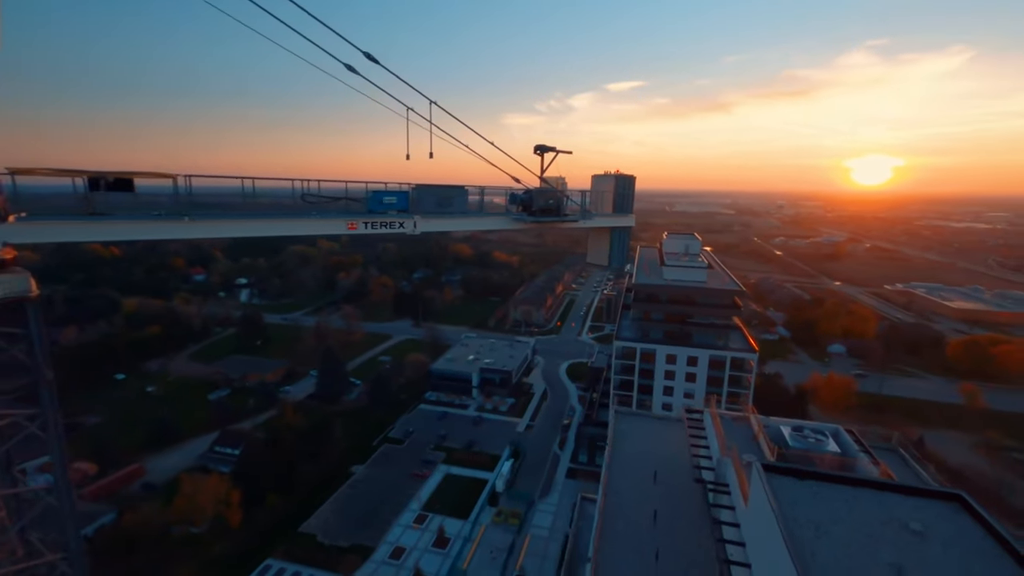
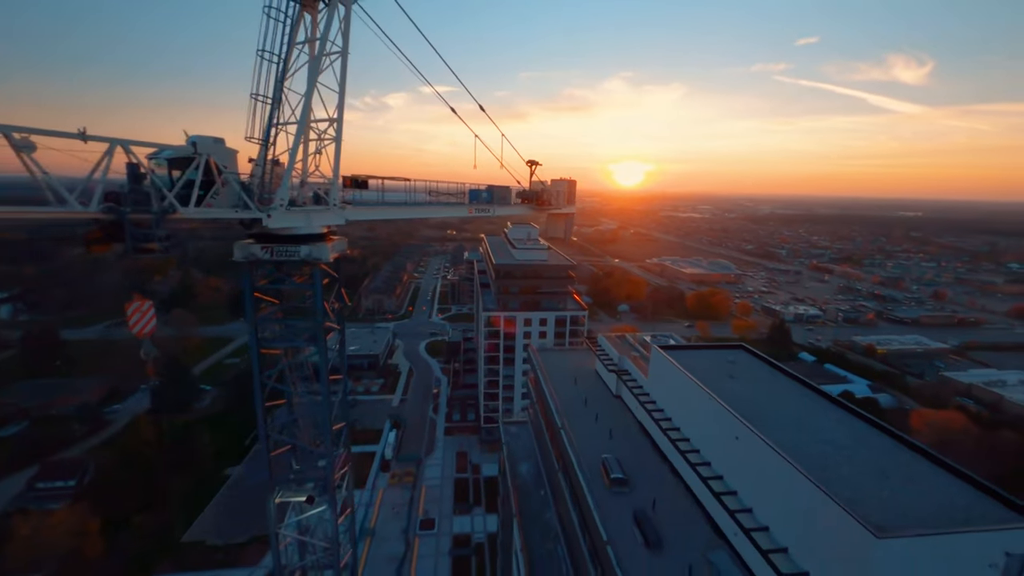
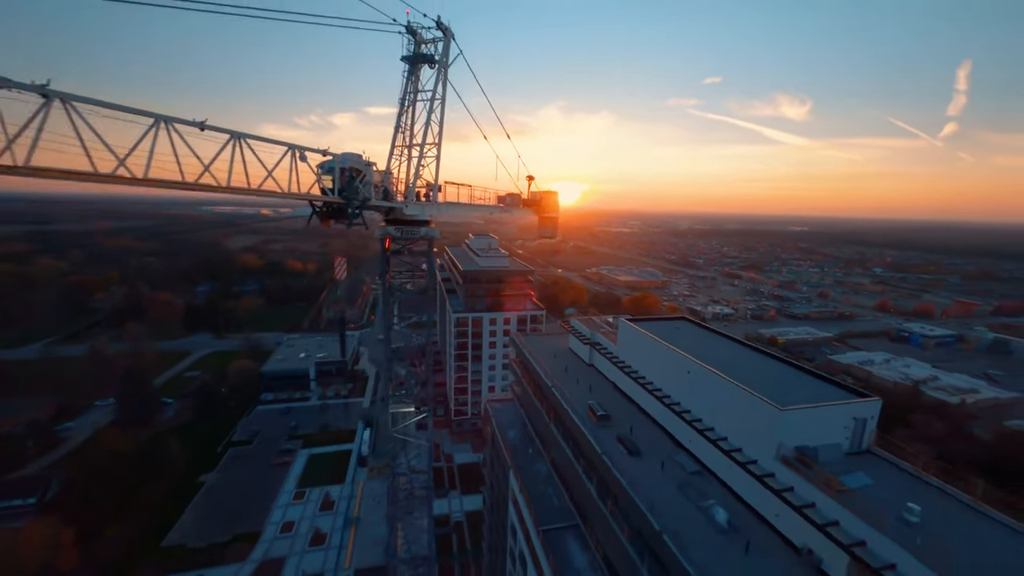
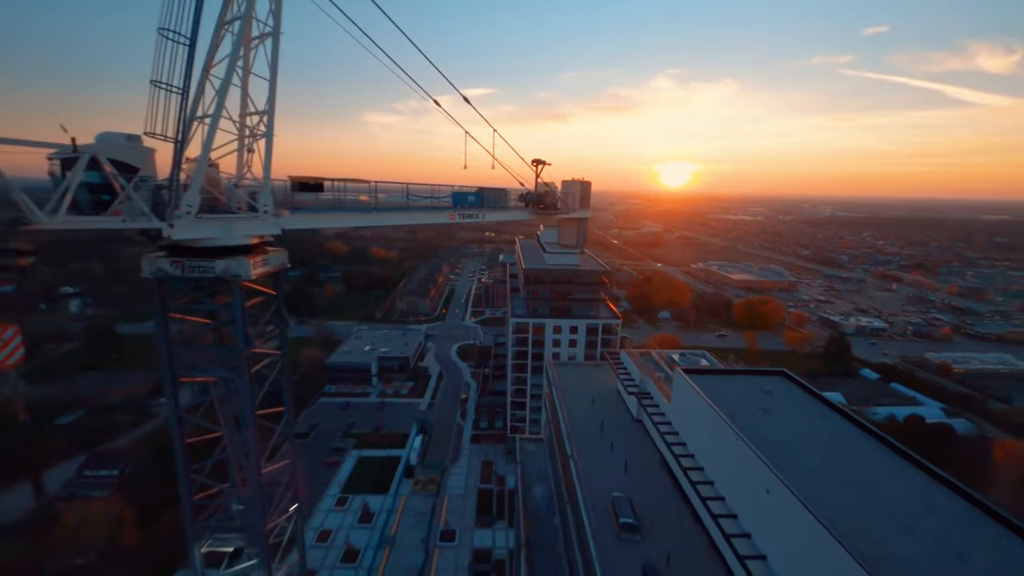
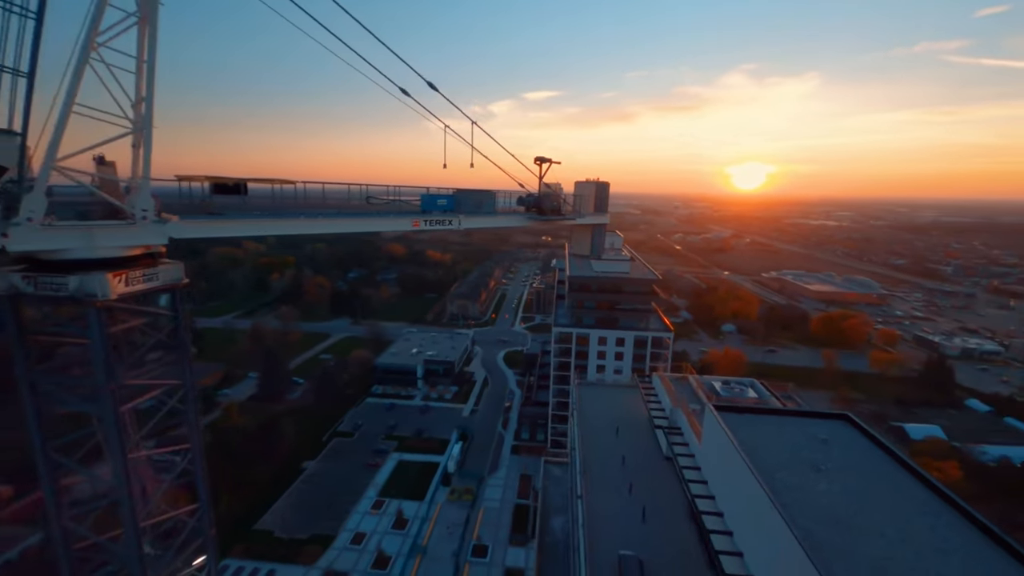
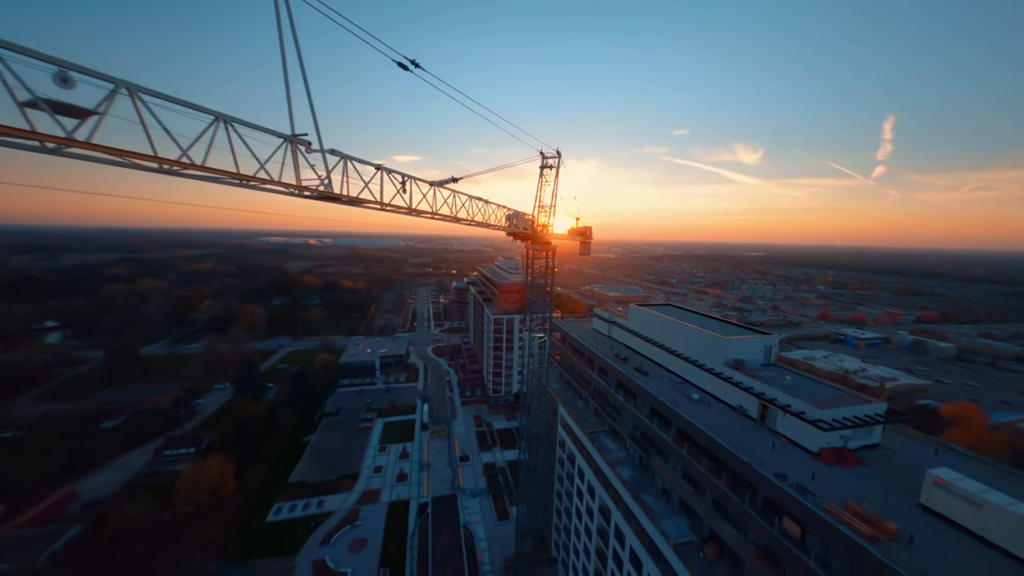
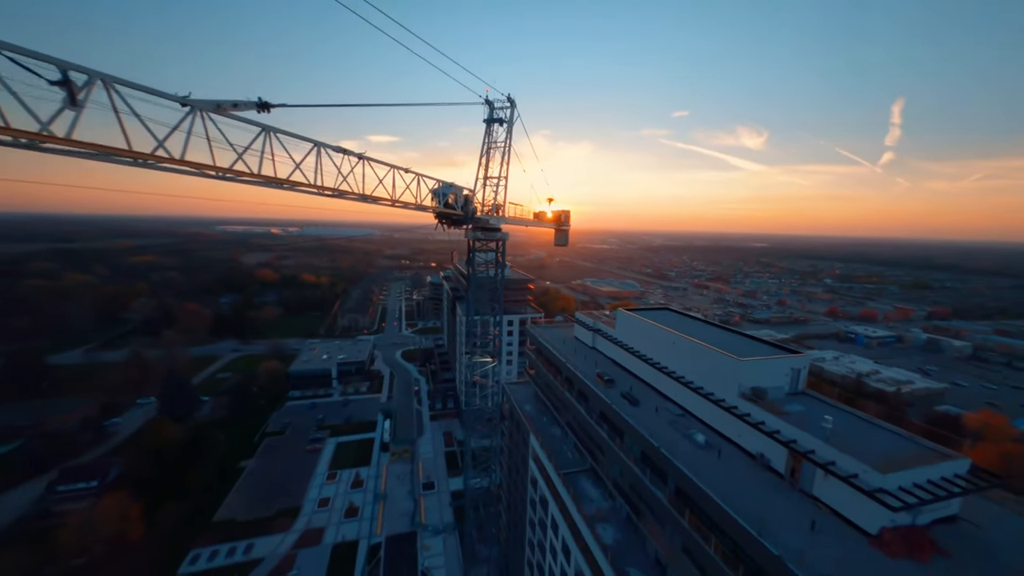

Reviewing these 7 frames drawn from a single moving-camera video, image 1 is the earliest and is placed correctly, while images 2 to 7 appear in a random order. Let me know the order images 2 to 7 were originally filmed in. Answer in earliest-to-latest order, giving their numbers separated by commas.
5, 4, 2, 3, 7, 6
